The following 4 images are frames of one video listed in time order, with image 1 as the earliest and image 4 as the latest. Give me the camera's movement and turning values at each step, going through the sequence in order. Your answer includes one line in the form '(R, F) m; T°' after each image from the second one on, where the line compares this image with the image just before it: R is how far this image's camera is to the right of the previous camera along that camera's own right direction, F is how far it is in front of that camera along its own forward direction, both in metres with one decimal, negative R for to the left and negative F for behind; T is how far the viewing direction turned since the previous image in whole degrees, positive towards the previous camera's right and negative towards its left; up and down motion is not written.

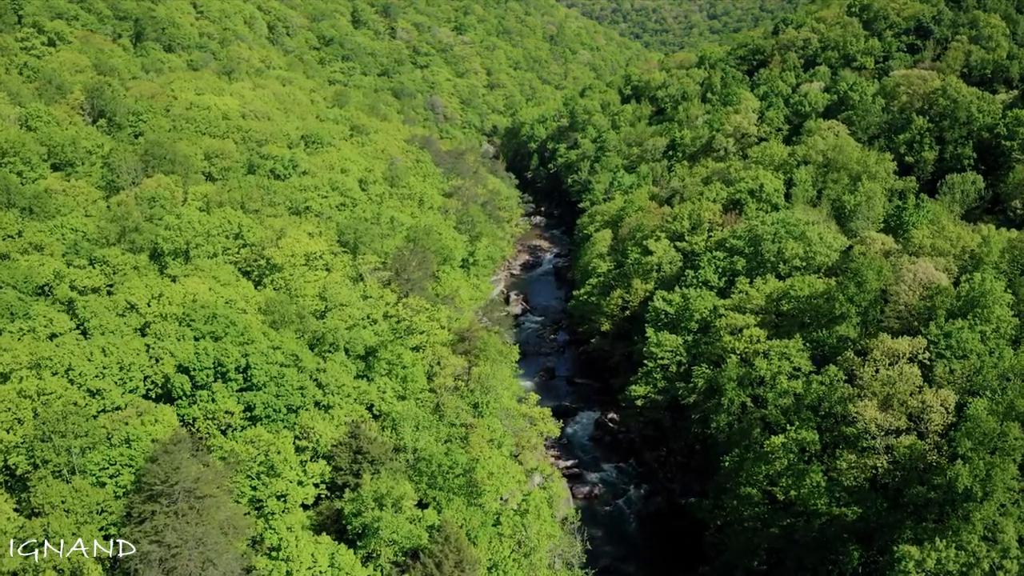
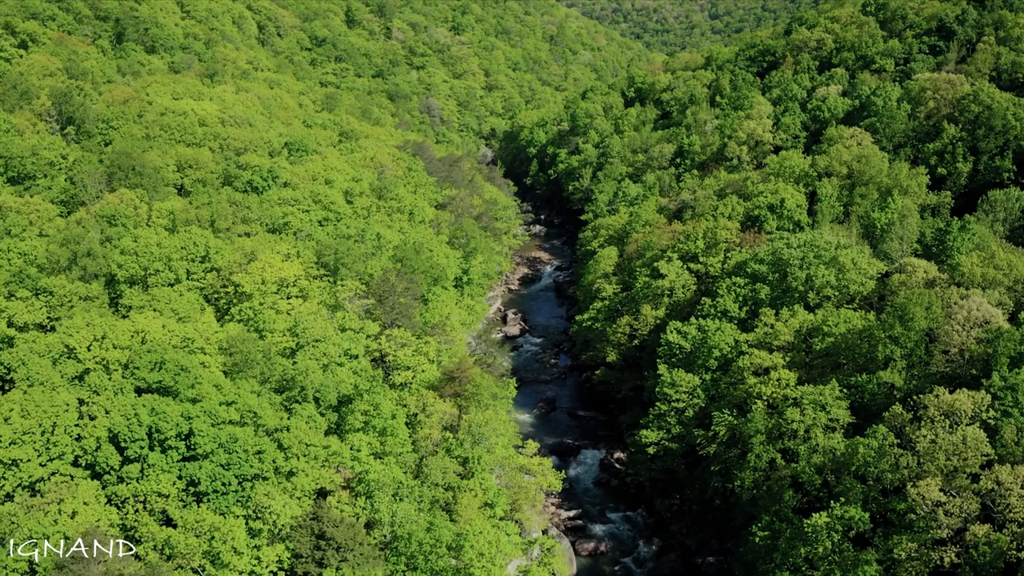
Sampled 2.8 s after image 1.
(+0.3, +6.0) m; 0°
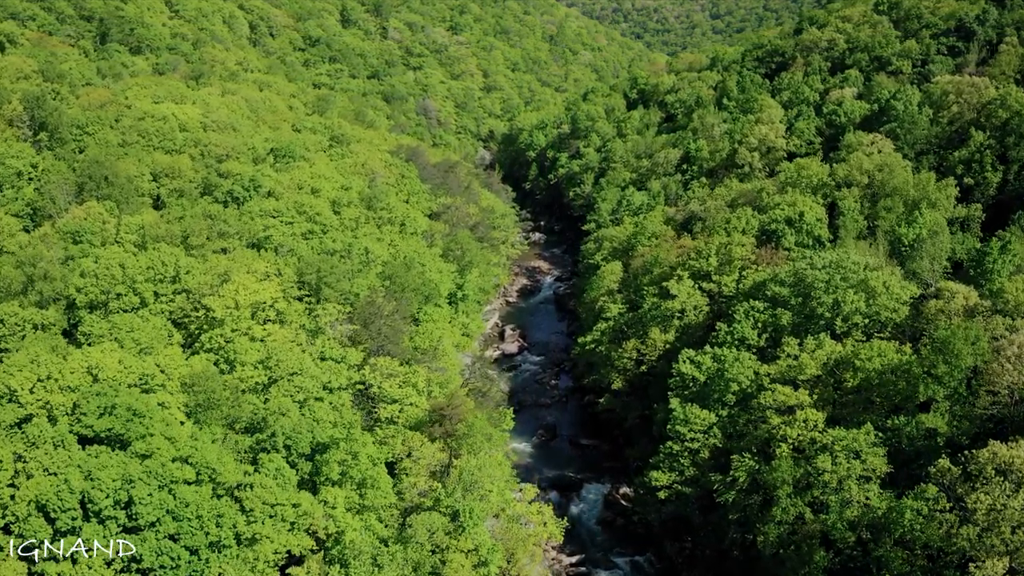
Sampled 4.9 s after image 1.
(+0.2, +4.5) m; 0°
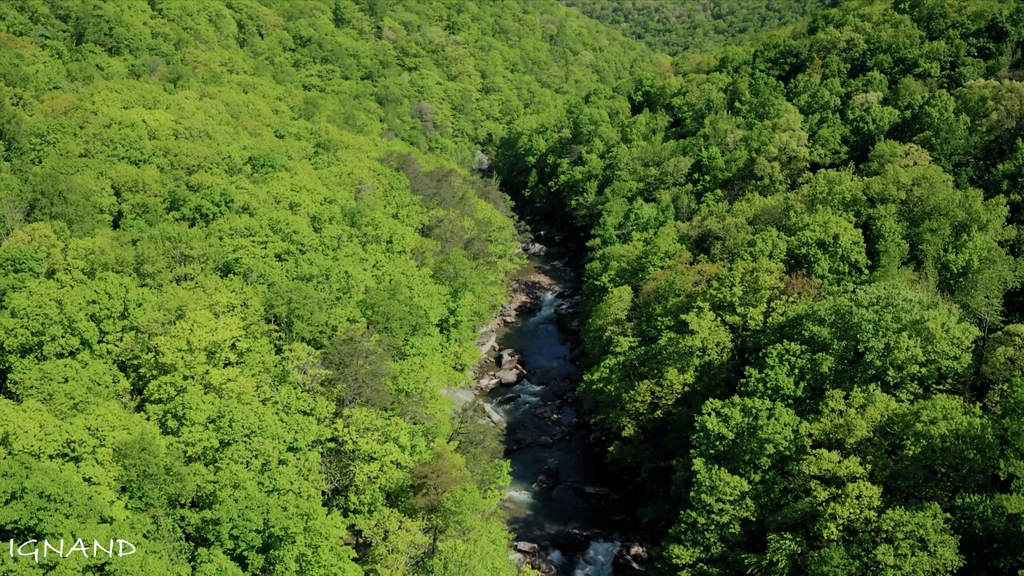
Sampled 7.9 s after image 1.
(+0.1, +6.3) m; 0°
